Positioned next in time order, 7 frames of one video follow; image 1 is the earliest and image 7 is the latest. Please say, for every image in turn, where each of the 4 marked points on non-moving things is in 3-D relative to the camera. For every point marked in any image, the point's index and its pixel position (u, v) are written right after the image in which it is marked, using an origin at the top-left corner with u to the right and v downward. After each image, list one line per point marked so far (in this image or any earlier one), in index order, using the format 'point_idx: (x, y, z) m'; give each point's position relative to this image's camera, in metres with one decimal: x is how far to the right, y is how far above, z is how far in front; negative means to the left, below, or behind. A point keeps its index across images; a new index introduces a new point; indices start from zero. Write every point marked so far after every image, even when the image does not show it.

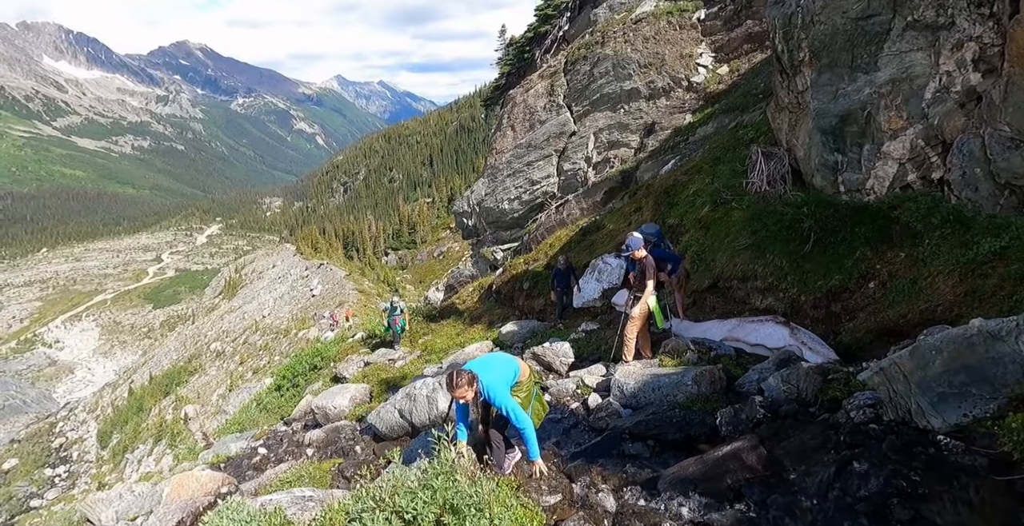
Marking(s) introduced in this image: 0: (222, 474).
0: (-5.9, -4.4, +12.2) m
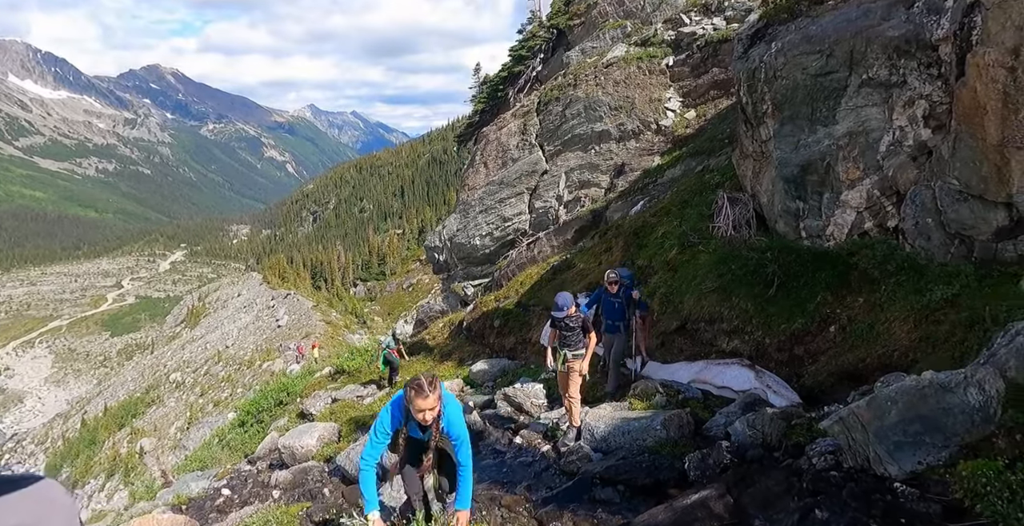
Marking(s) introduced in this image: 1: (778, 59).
0: (-6.5, -5.1, +11.8) m
1: (+5.9, +4.5, +13.3) m
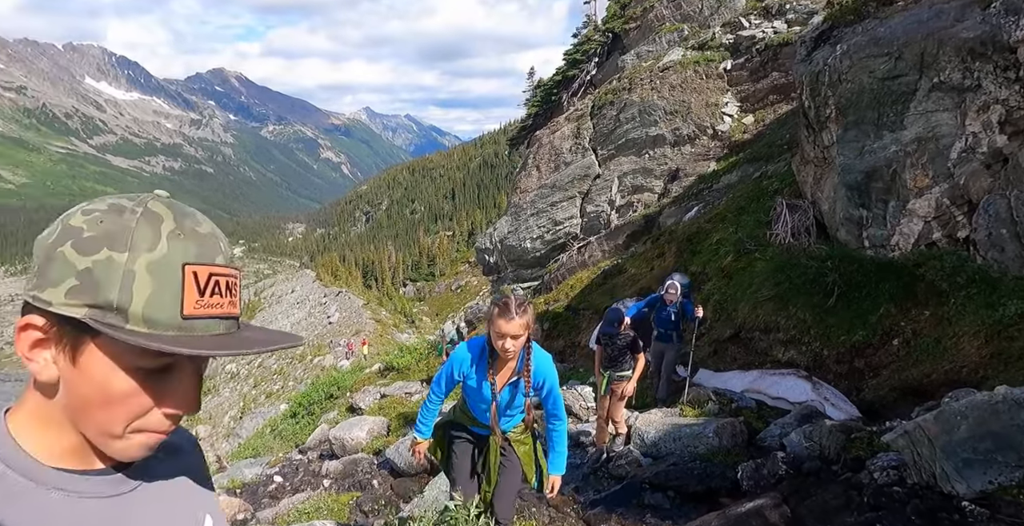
0: (-5.6, -5.0, +12.4) m
1: (+7.2, +4.3, +12.9) m
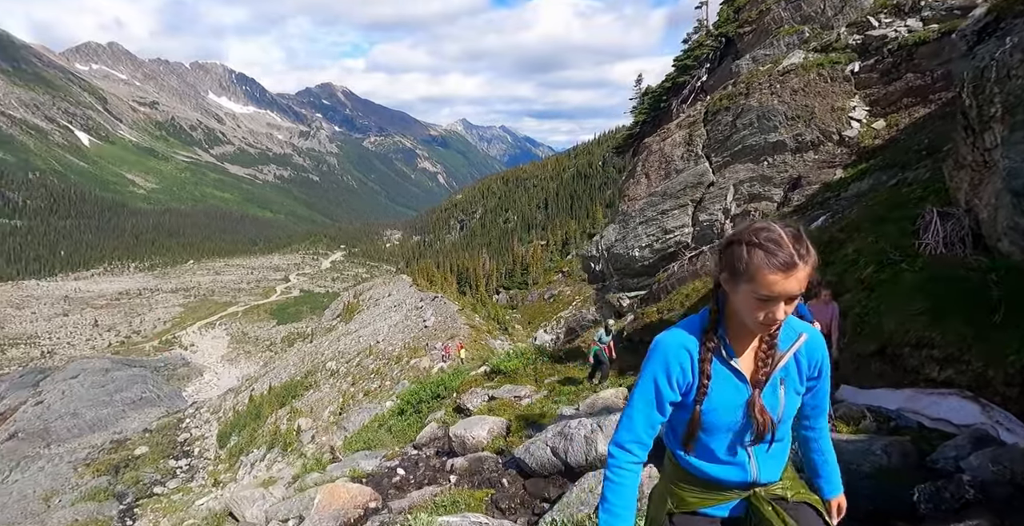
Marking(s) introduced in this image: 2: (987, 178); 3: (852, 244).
0: (-3.0, -4.9, +13.0) m
1: (+10.0, +4.0, +11.9) m
2: (+10.1, +1.8, +12.8) m
3: (+9.5, +0.6, +17.0) m
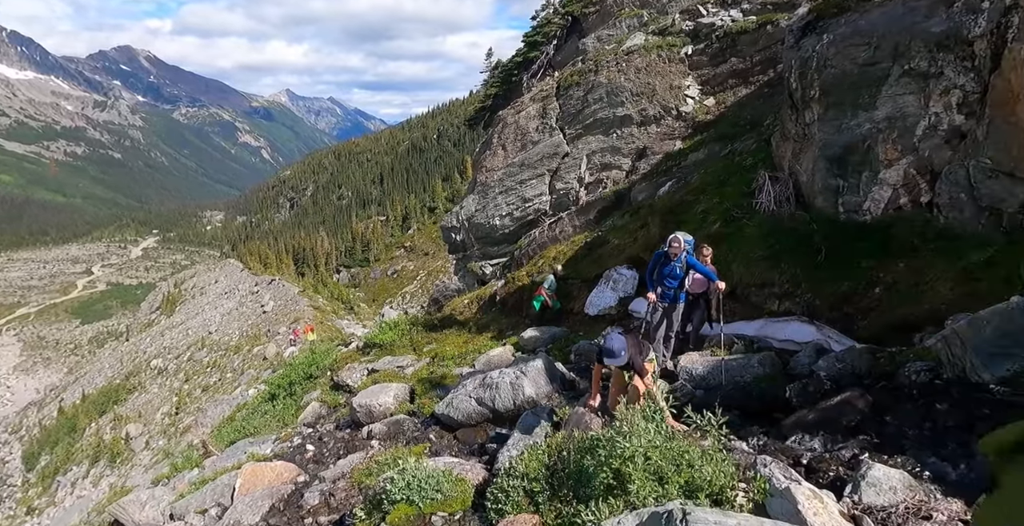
0: (-4.7, -4.4, +13.0) m
1: (+7.8, +5.2, +14.7) m
2: (+7.7, +3.0, +15.8) m
3: (+6.2, +1.9, +19.8) m
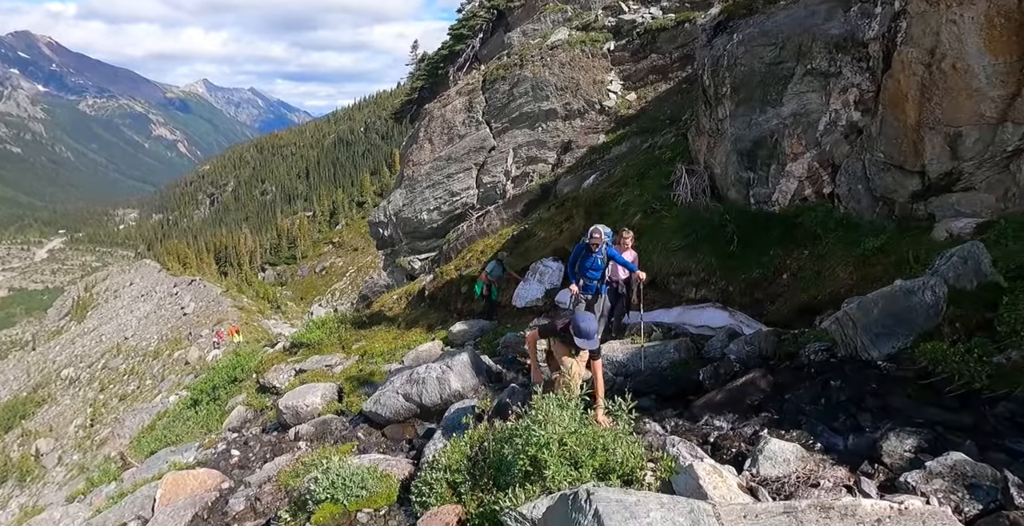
0: (-6.1, -4.4, +12.5) m
1: (+5.8, +5.5, +15.5) m
2: (+5.7, +3.3, +16.5) m
3: (+3.8, +2.2, +20.4) m
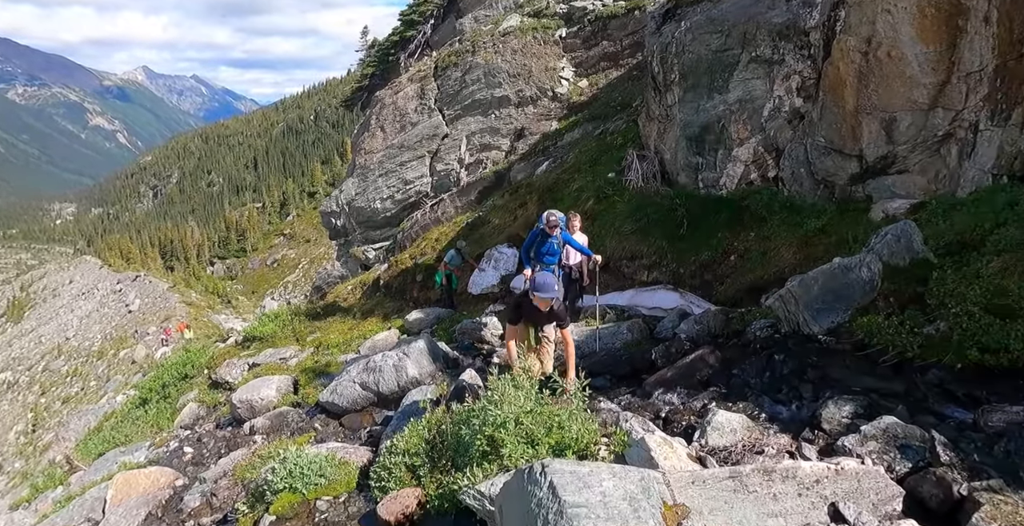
0: (-7.0, -4.2, +12.2) m
1: (+4.6, +6.0, +15.8) m
2: (+4.4, +3.8, +16.9) m
3: (+2.2, +2.7, +20.6) m
